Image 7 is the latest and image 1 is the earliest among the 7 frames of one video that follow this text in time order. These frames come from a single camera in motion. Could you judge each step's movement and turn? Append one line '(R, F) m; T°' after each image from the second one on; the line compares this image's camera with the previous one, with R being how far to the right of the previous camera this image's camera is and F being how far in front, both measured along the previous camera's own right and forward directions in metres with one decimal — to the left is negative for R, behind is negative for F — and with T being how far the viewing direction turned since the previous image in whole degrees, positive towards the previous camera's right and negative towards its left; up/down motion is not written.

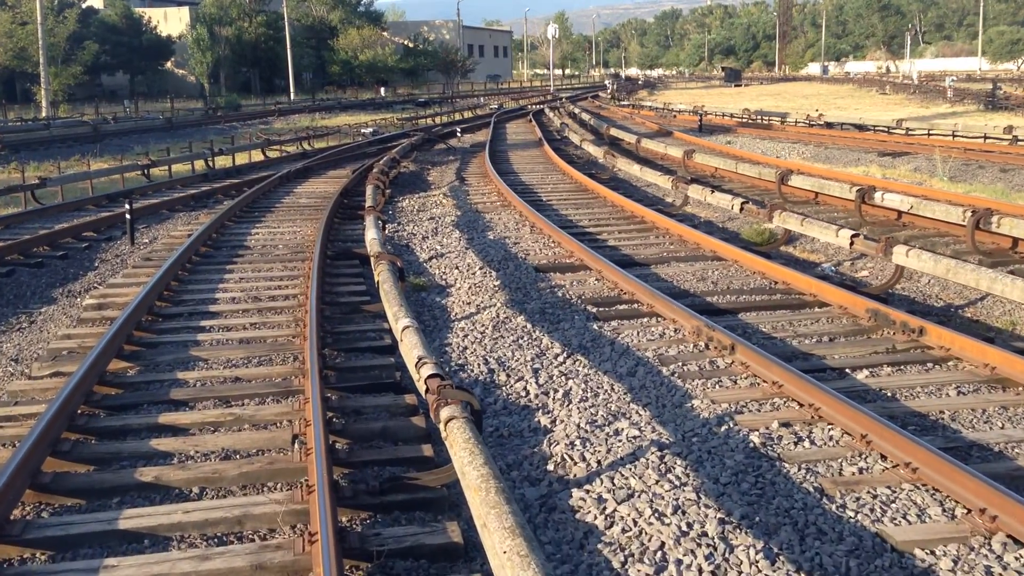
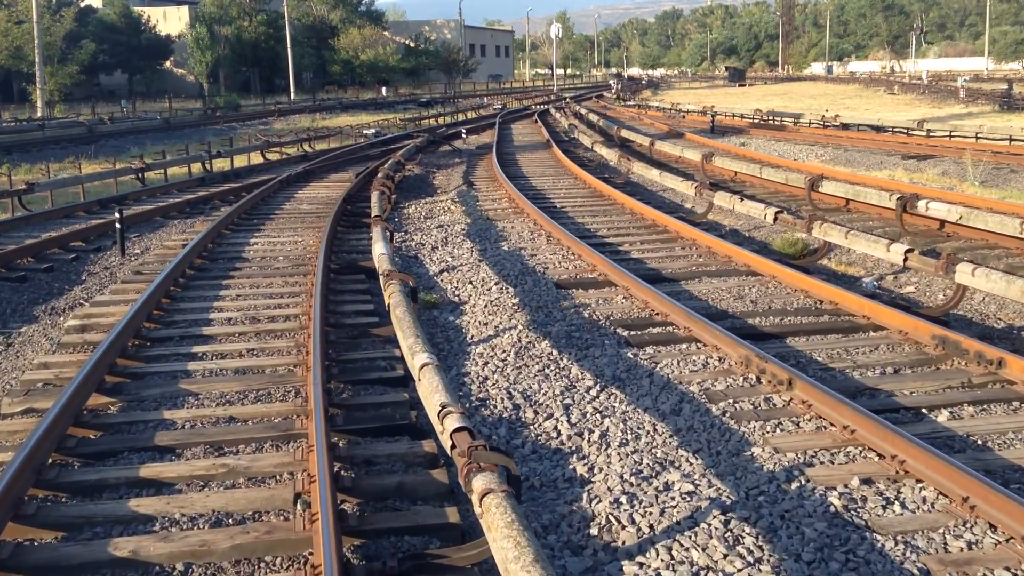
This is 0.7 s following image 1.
(-0.3, +0.7) m; 0°
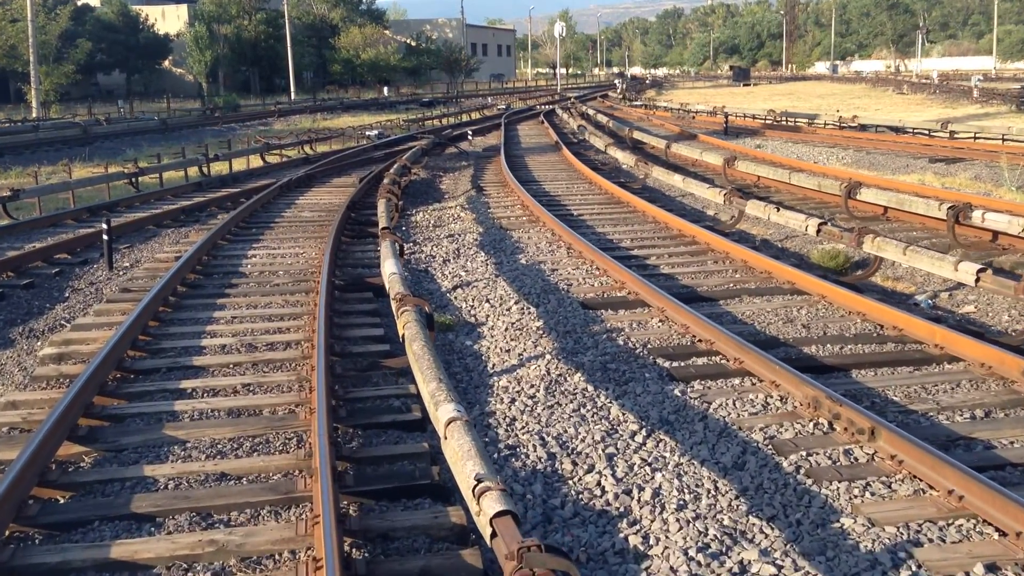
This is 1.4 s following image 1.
(-0.3, +0.8) m; 0°
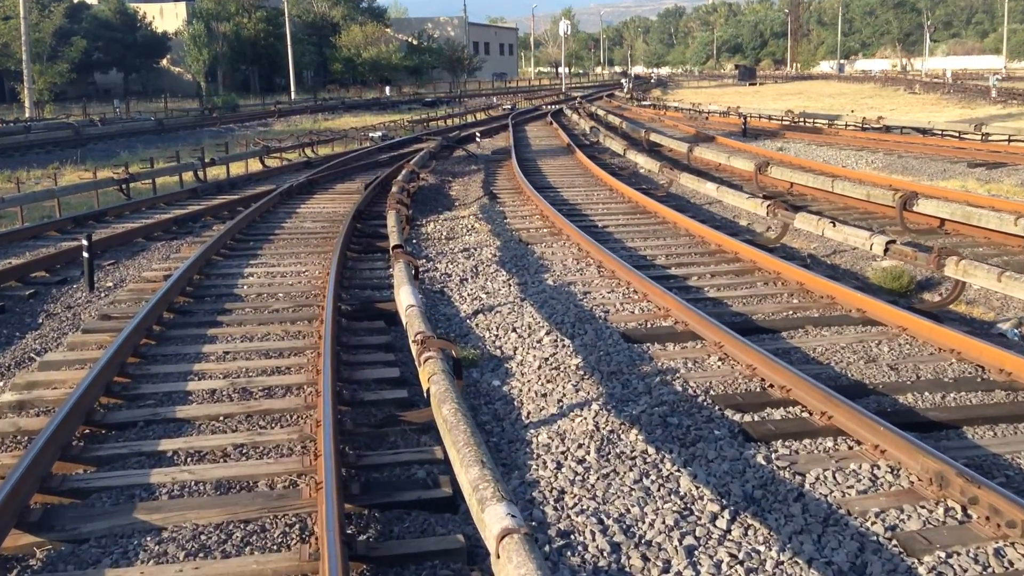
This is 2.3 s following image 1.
(-0.4, +1.0) m; 0°
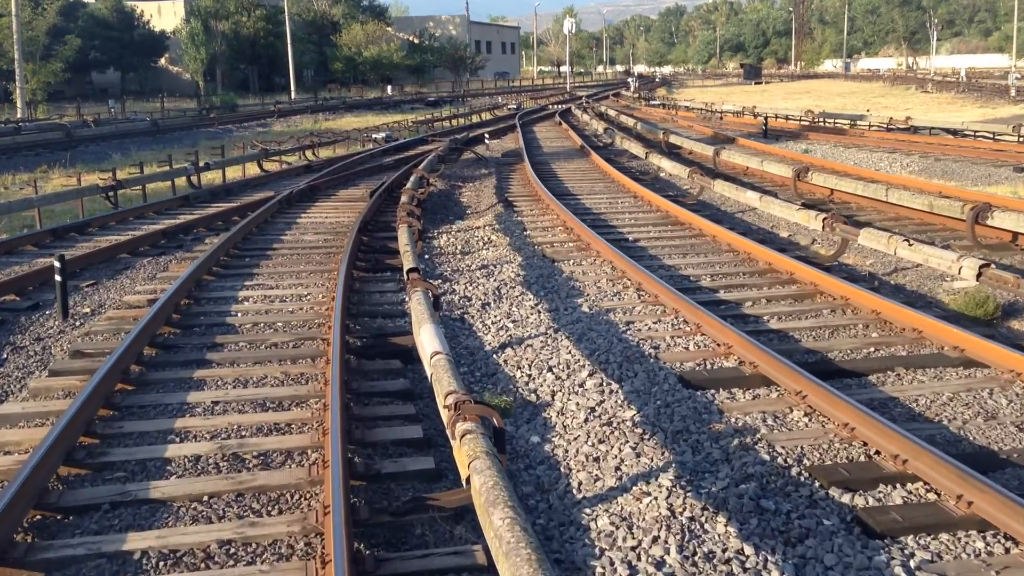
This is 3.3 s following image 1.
(-0.4, +1.1) m; 0°
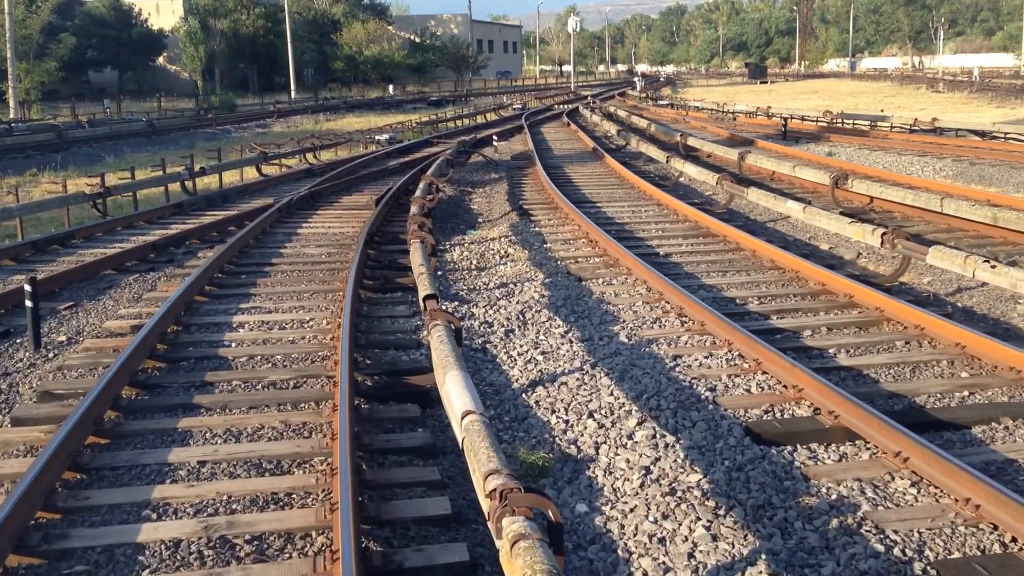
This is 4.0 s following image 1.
(-0.3, +0.9) m; 0°
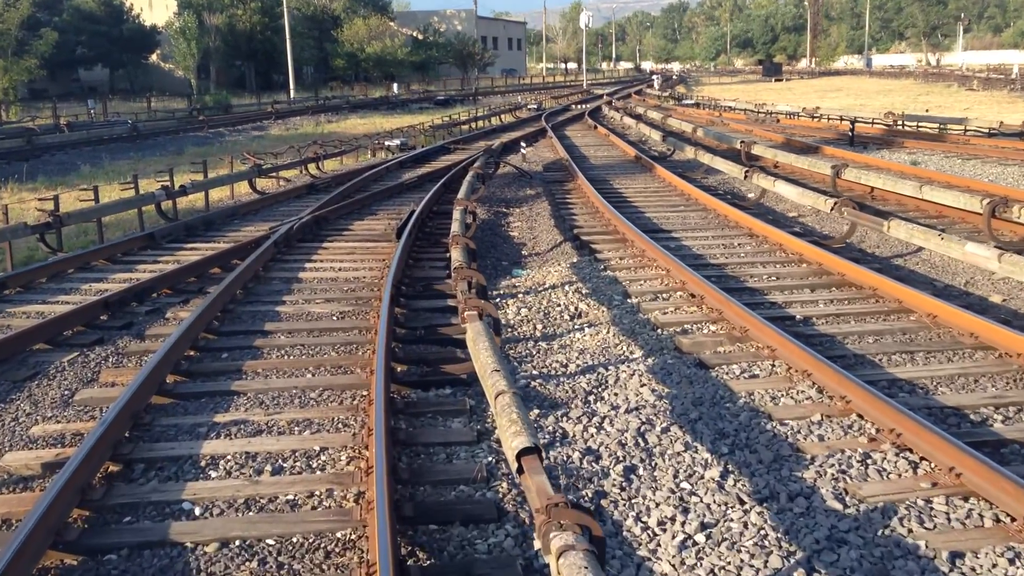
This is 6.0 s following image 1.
(-1.0, +2.8) m; 0°
